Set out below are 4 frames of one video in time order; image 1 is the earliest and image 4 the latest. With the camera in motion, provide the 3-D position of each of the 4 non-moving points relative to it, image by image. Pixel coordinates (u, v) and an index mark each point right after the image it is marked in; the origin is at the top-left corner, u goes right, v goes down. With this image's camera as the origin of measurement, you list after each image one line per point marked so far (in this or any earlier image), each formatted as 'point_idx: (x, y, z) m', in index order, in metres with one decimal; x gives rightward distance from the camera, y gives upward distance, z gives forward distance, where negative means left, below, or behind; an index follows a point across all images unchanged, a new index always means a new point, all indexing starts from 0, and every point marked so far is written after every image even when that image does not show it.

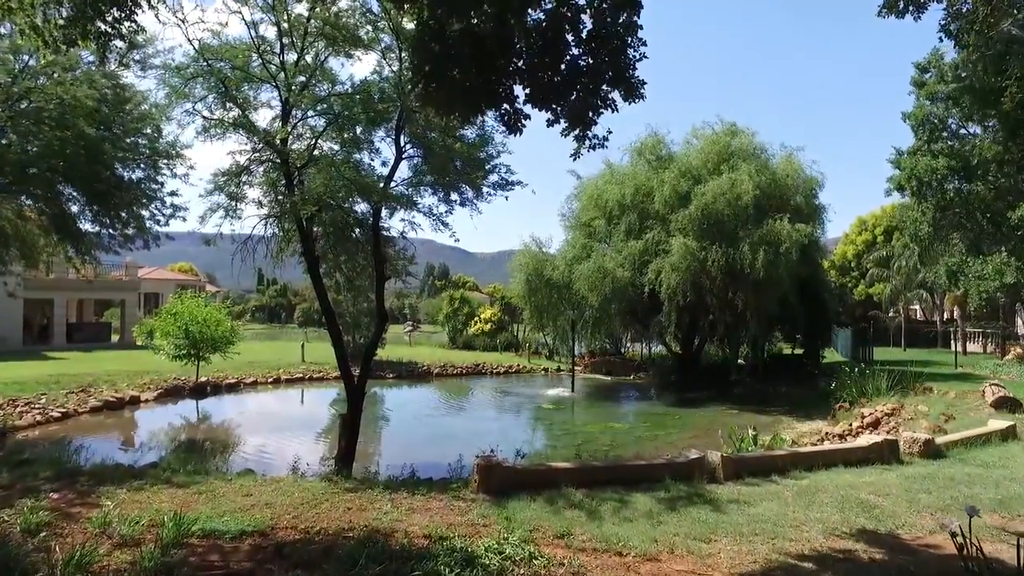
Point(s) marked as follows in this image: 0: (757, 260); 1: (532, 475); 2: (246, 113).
0: (+5.7, +0.7, +16.7) m
1: (+0.2, -1.6, +6.1) m
2: (-3.4, +2.2, +9.1) m
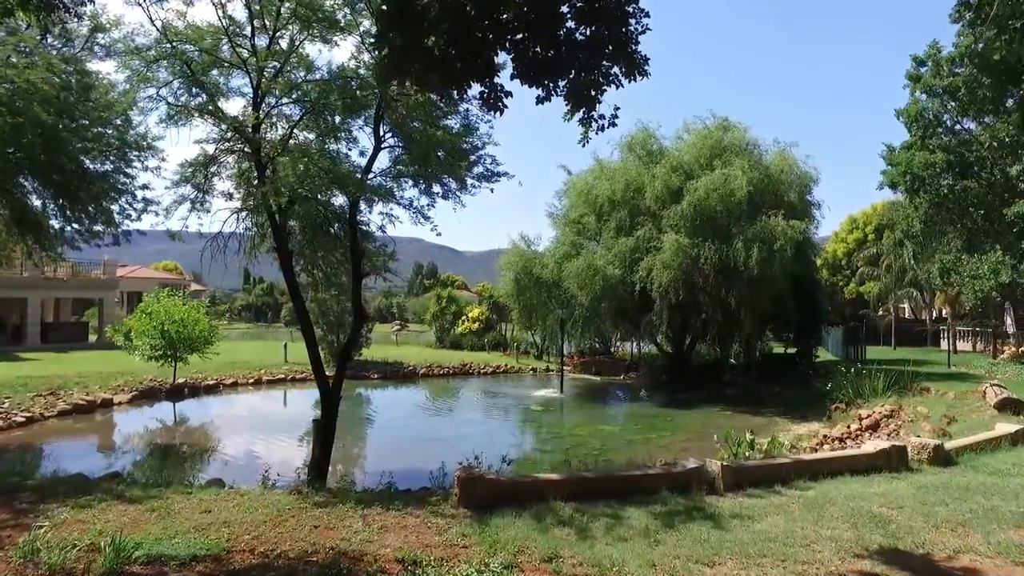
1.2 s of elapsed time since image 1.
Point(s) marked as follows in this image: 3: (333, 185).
0: (+5.4, +0.7, +16.3) m
1: (+0.1, -1.6, +5.7) m
2: (-3.5, +2.2, +8.6) m
3: (-2.1, +1.2, +8.7) m
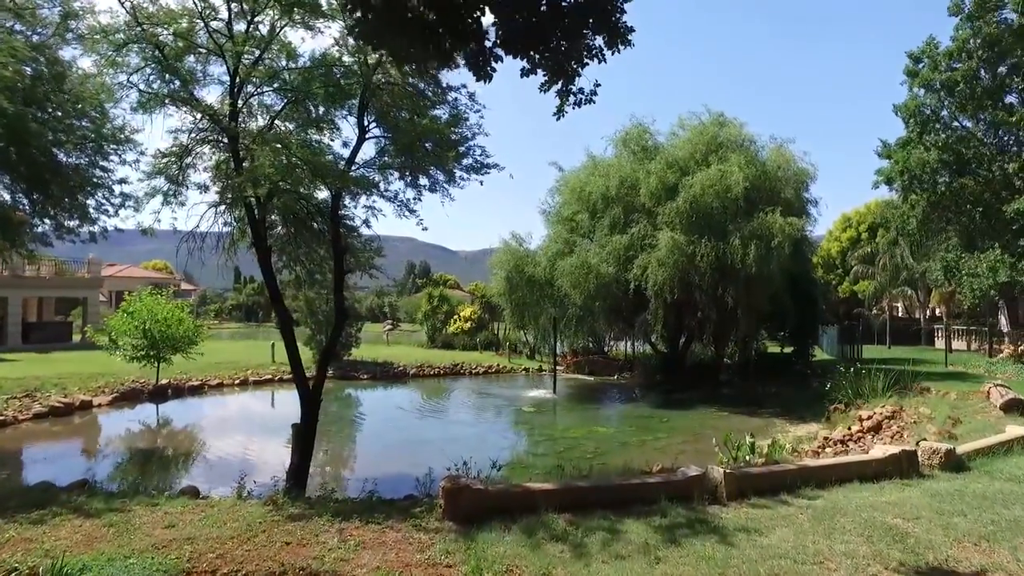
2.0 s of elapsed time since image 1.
0: (+5.2, +0.7, +16.0) m
1: (0.0, -1.5, +5.3) m
2: (-3.7, +2.3, +8.2) m
3: (-2.2, +1.3, +8.2) m
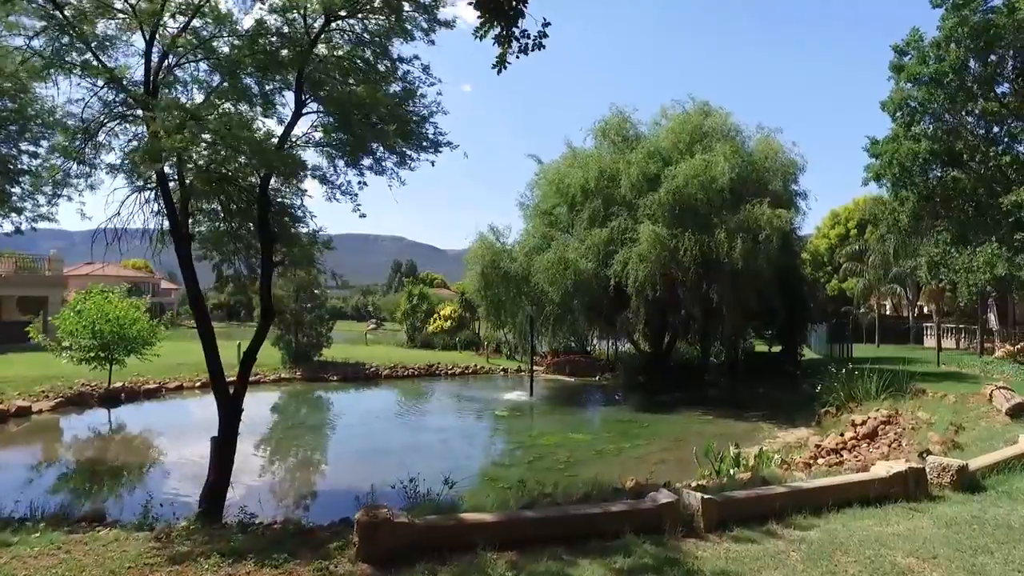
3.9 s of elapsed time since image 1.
0: (+4.7, +0.8, +15.1) m
1: (-0.4, -1.5, +4.4) m
2: (-4.1, +2.3, +7.2) m
3: (-2.7, +1.3, +7.3) m
